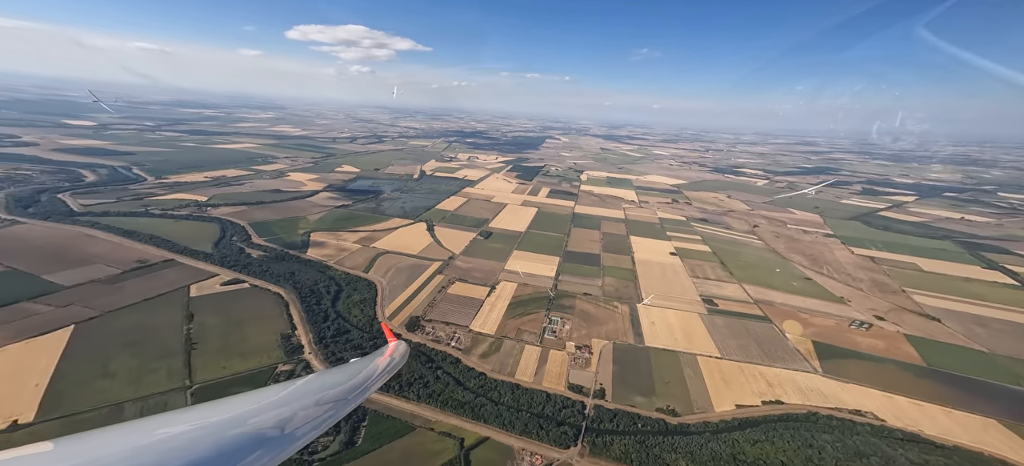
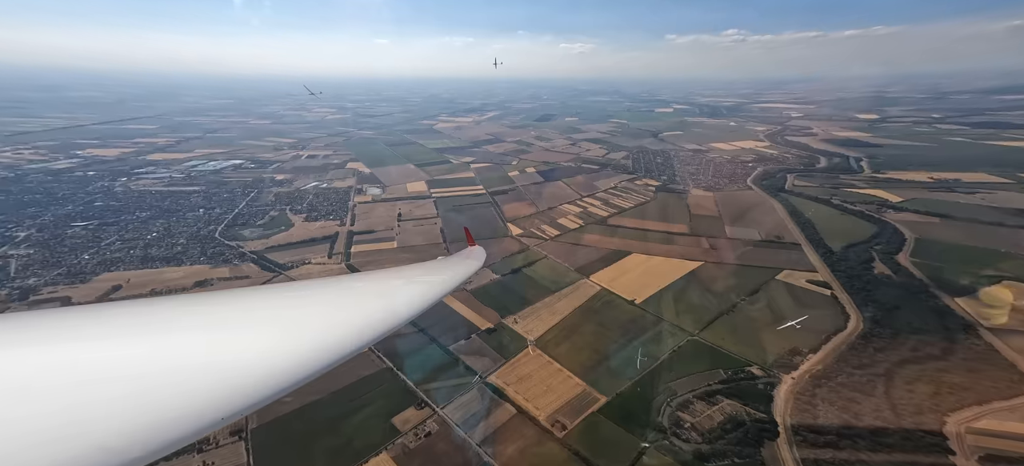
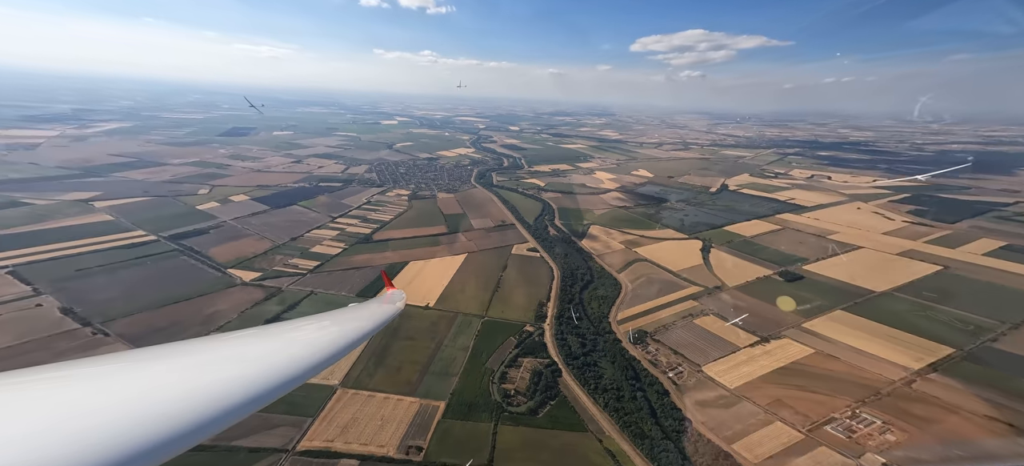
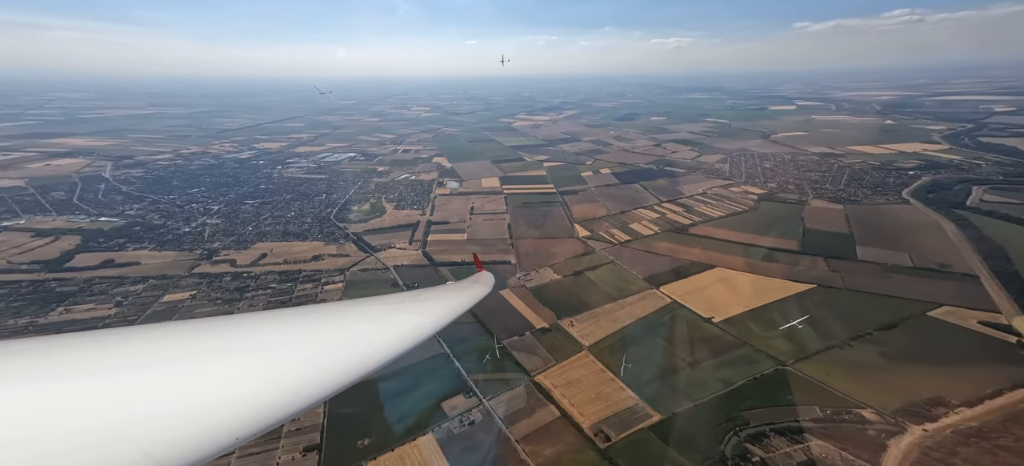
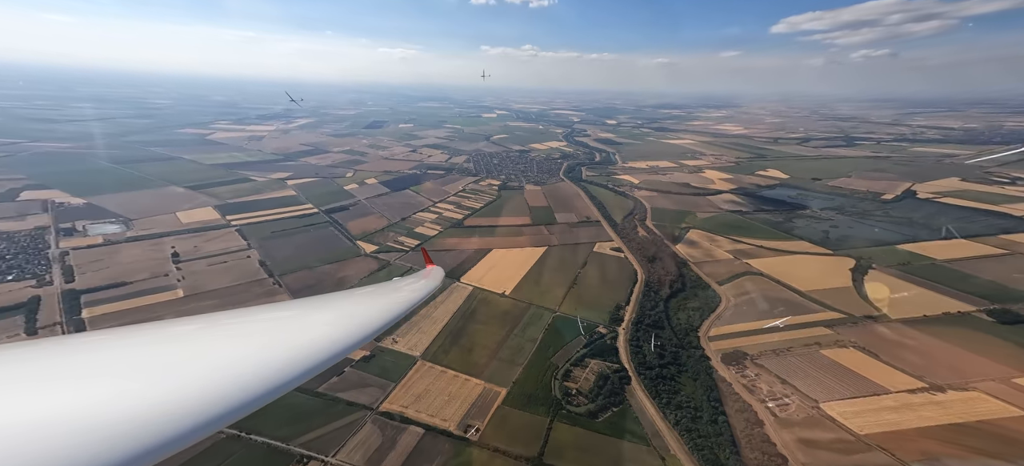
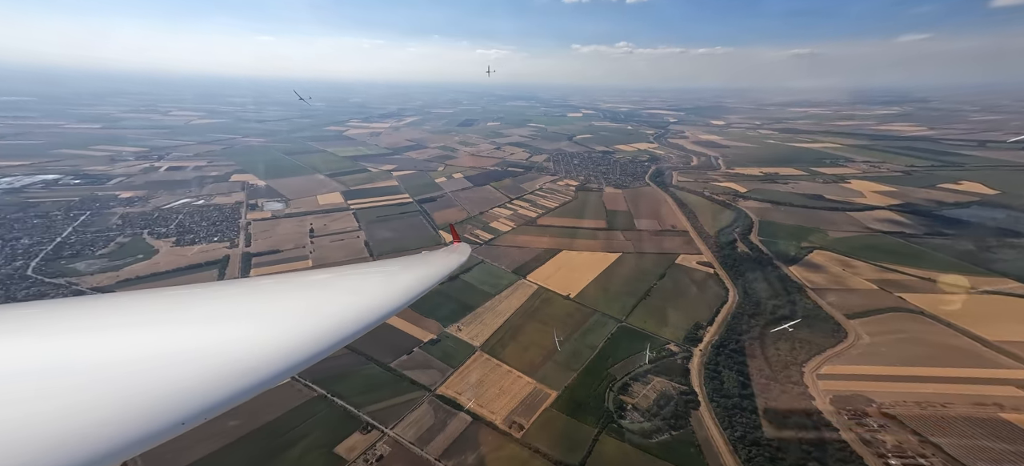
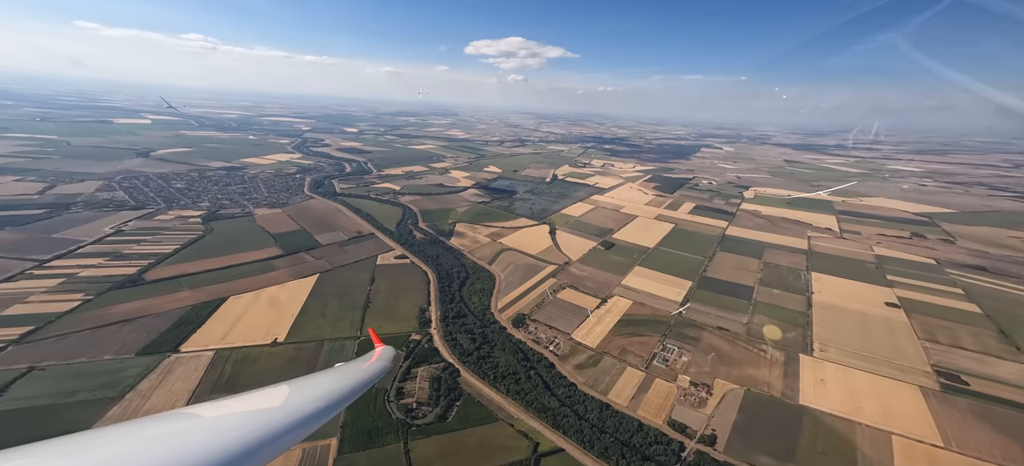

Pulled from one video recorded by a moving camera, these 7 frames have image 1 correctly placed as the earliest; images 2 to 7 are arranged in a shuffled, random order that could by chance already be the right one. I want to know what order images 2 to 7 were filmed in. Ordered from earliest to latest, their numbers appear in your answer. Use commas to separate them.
7, 3, 5, 6, 2, 4
